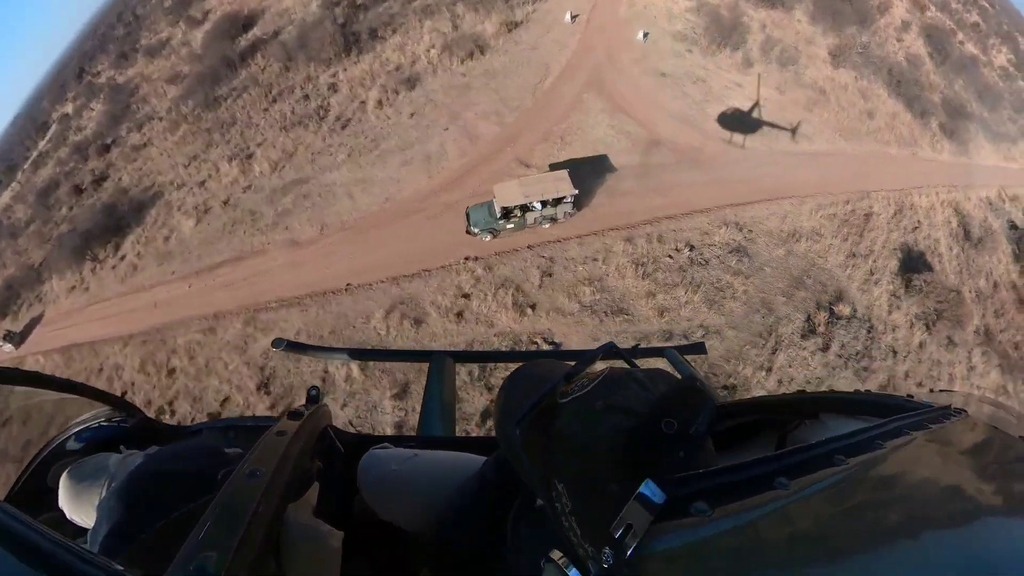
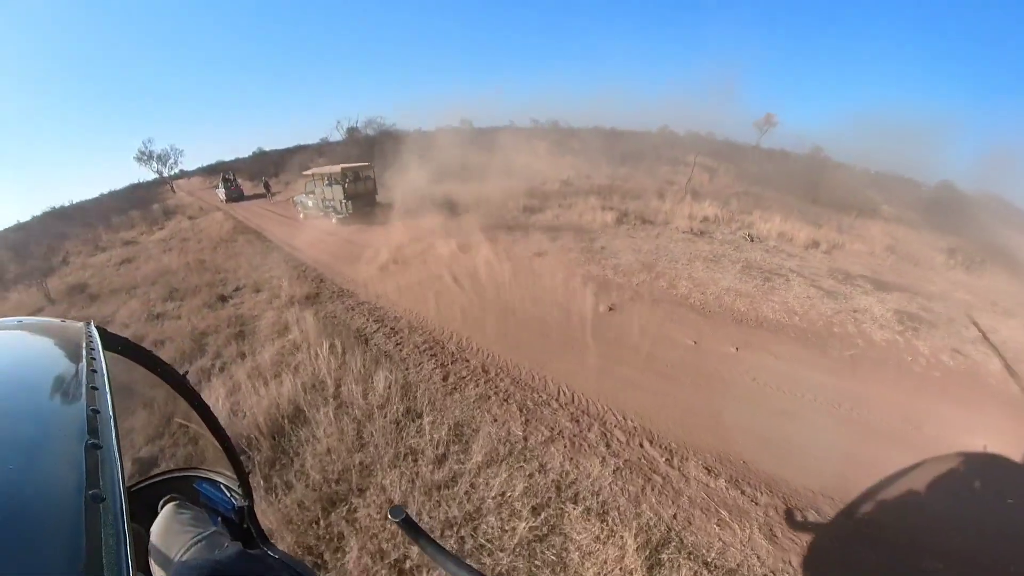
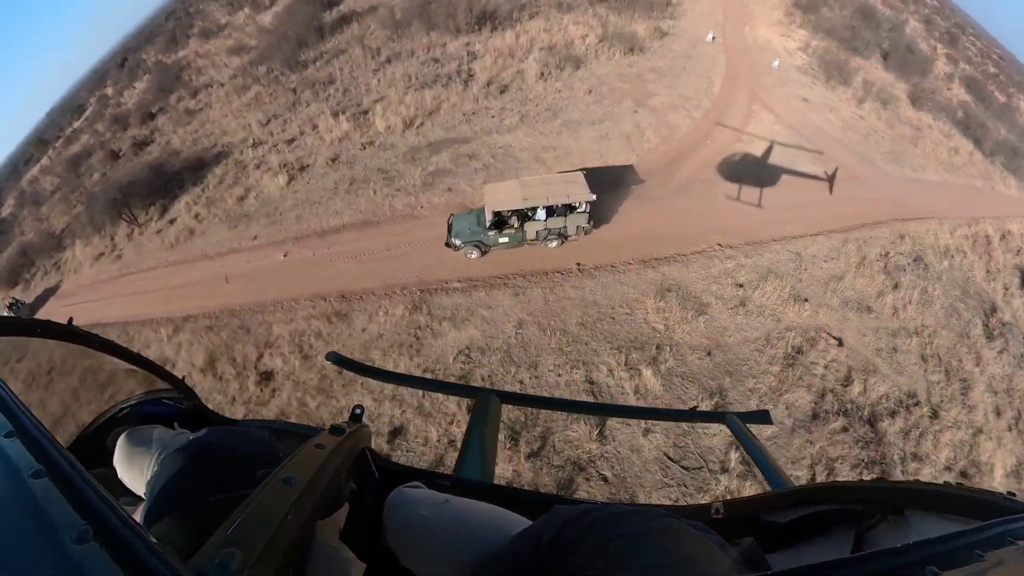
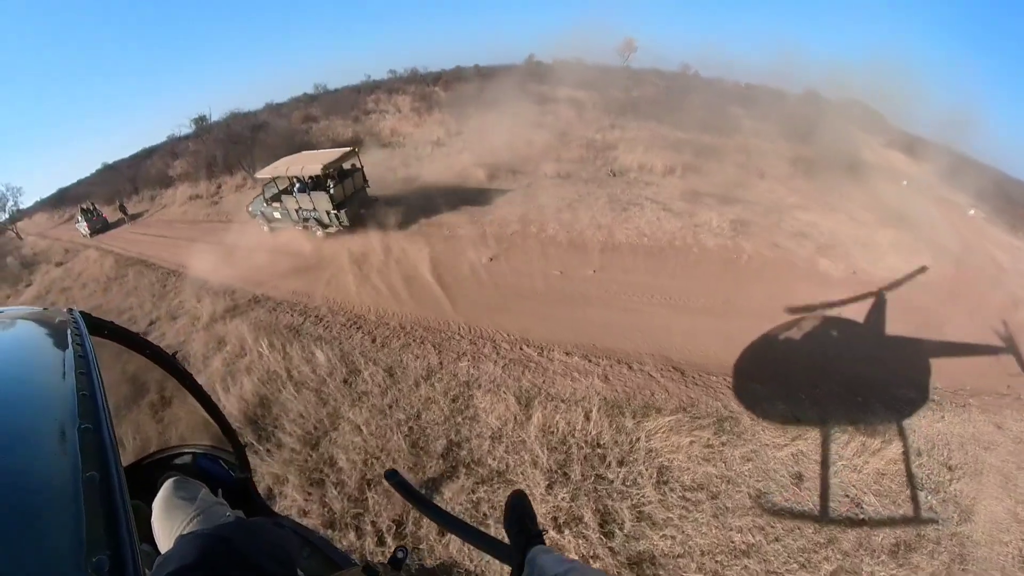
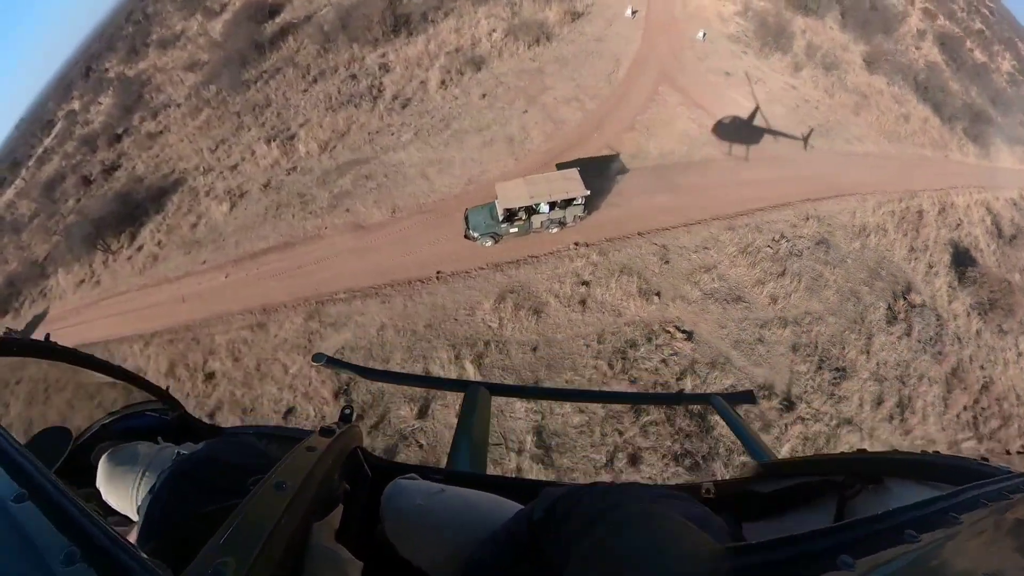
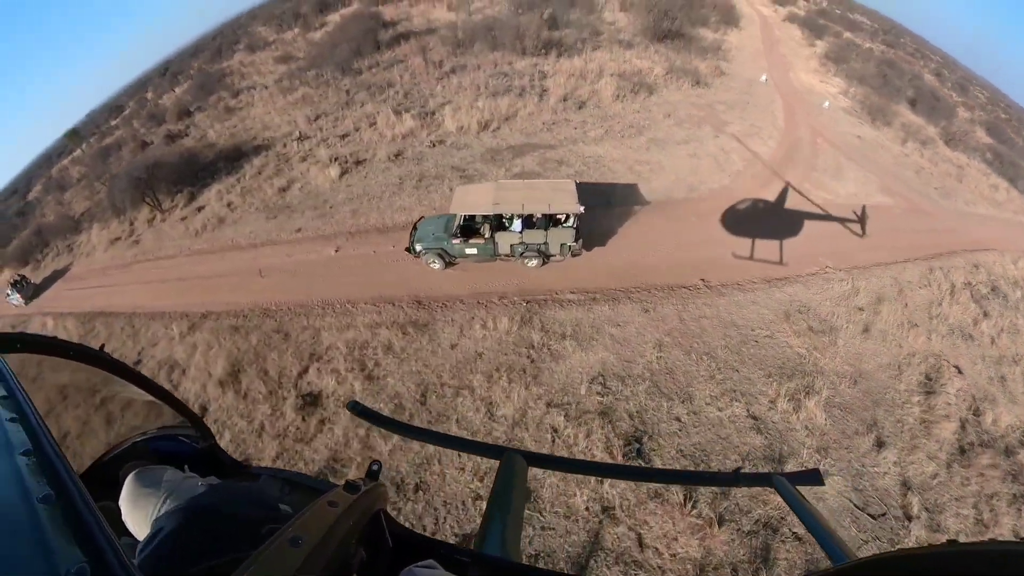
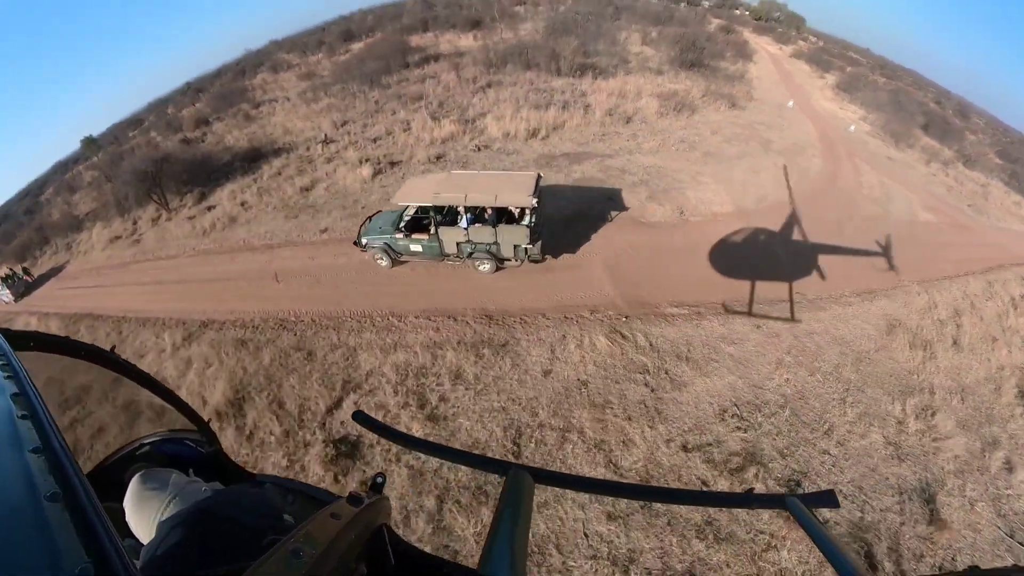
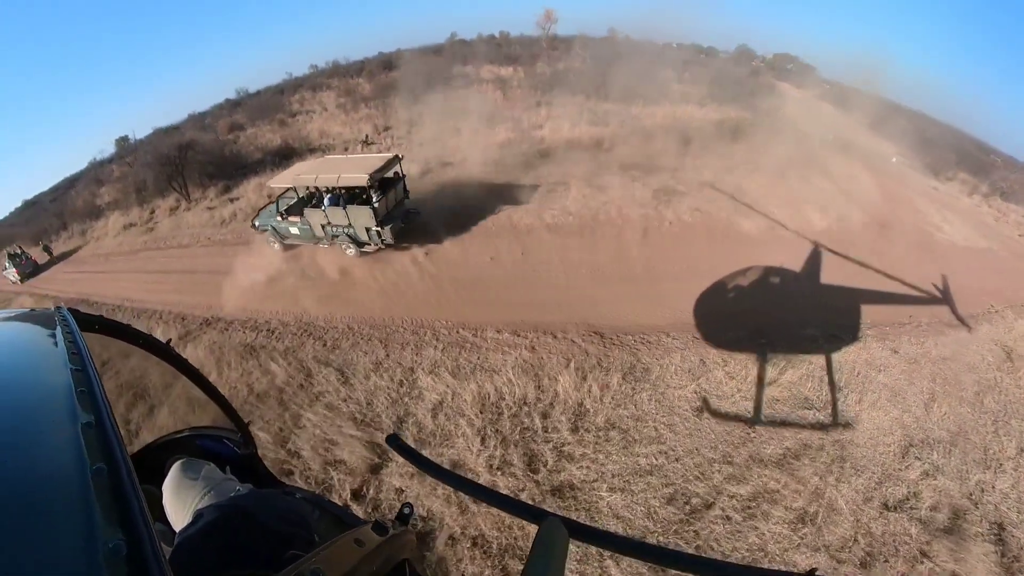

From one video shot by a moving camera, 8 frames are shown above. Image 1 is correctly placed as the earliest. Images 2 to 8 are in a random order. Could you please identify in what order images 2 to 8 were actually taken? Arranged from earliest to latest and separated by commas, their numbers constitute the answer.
5, 3, 6, 7, 8, 4, 2
